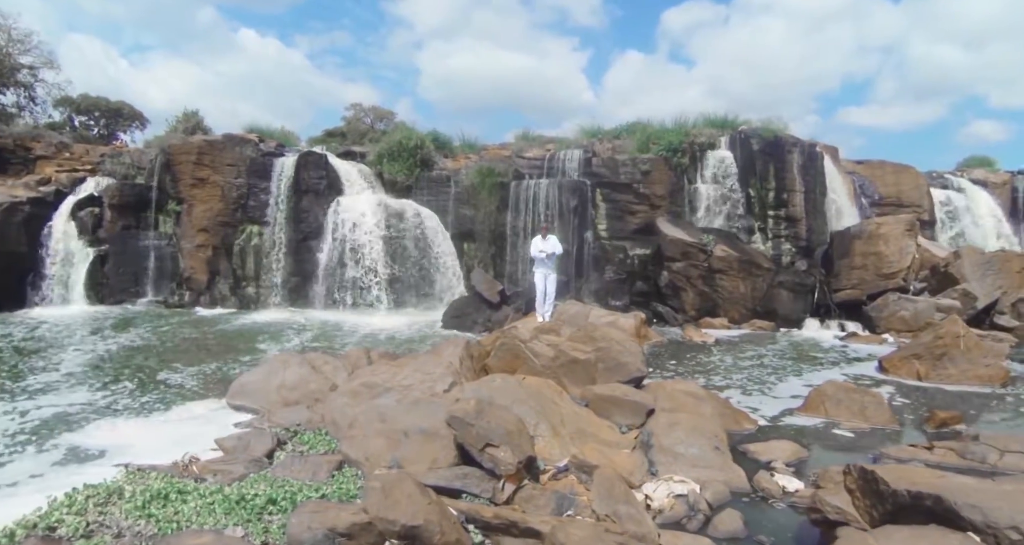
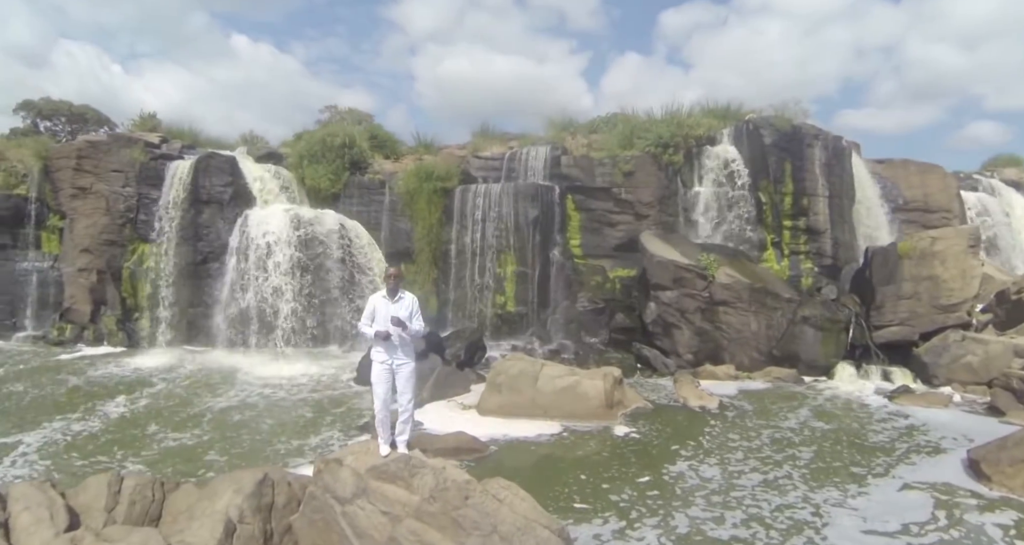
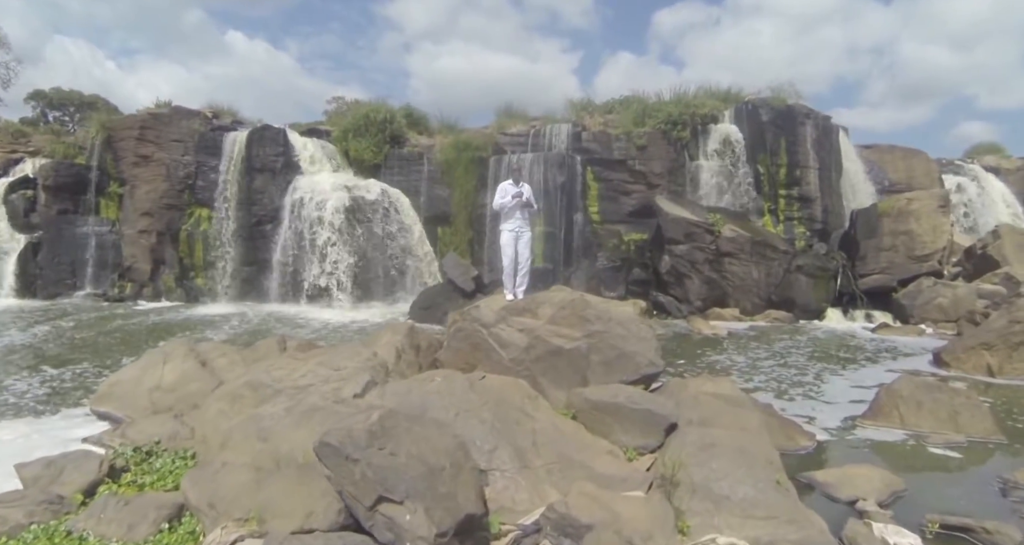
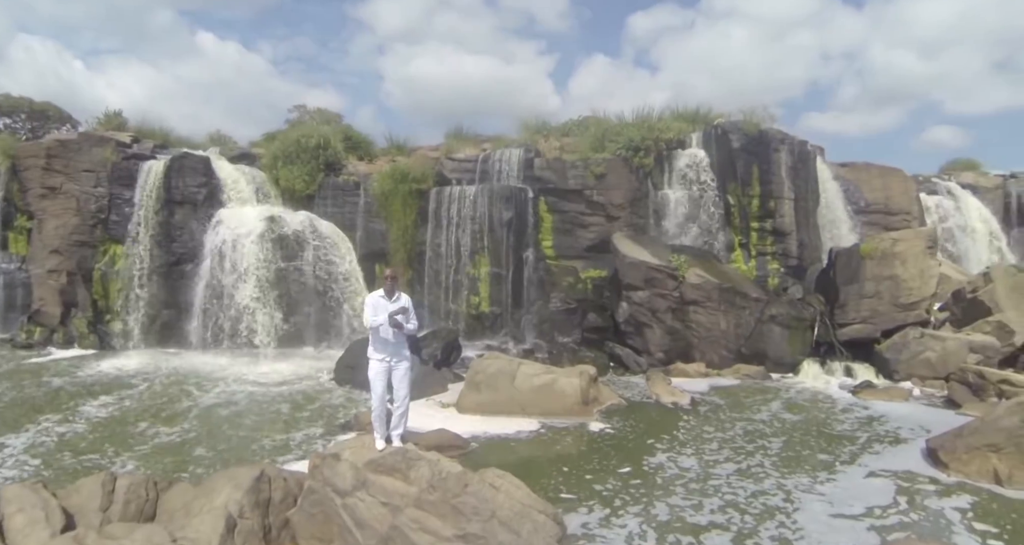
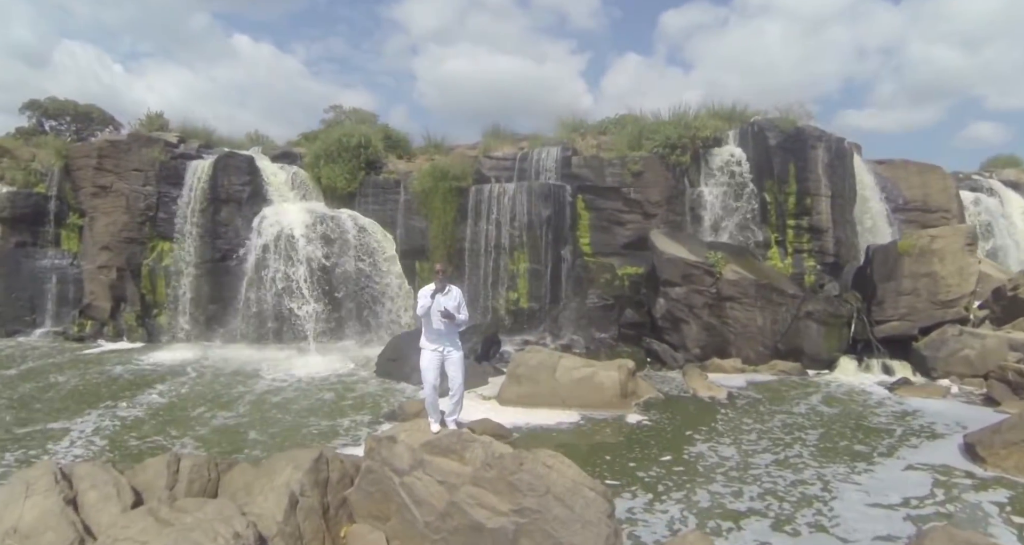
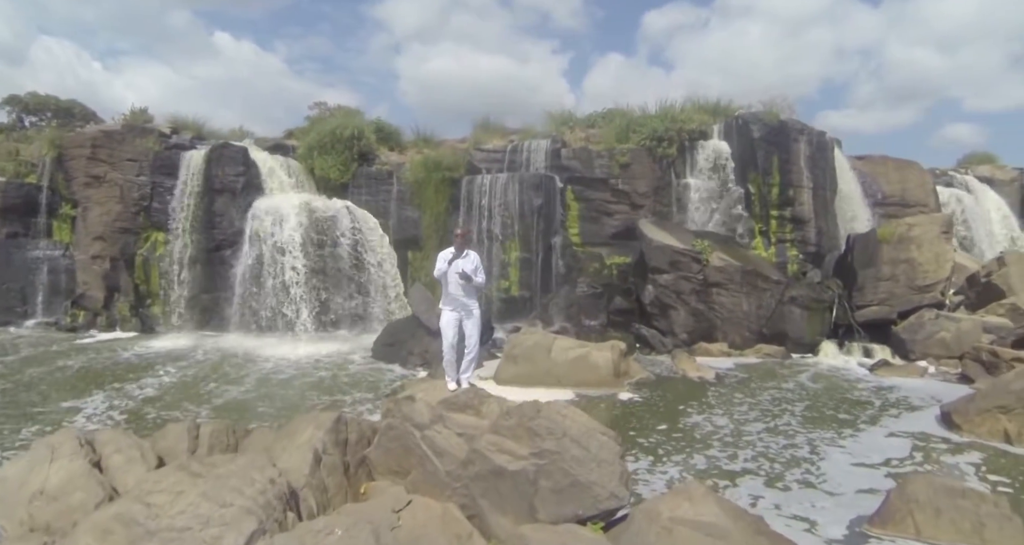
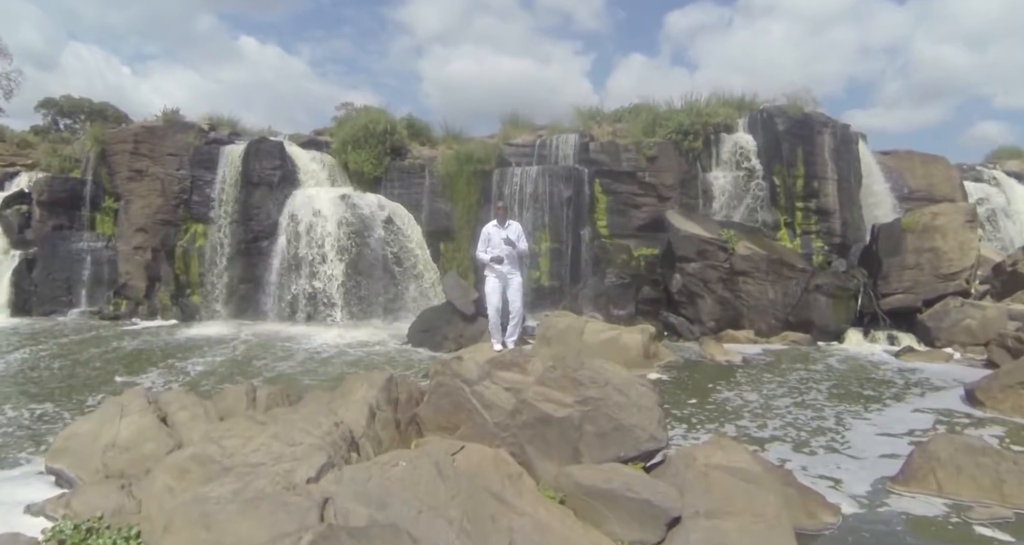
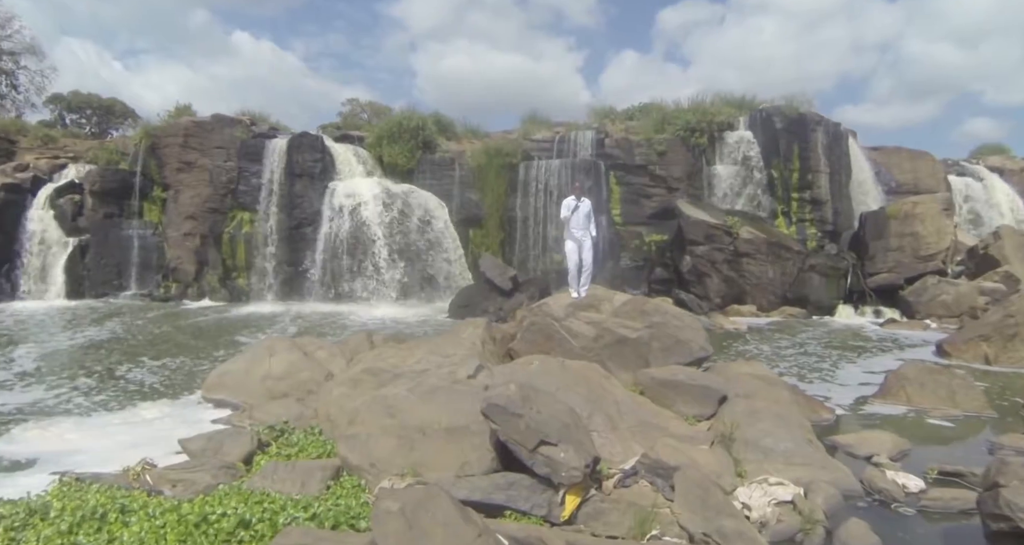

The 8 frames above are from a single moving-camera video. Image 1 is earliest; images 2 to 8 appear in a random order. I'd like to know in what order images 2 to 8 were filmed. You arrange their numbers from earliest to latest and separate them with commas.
8, 3, 7, 6, 5, 4, 2
